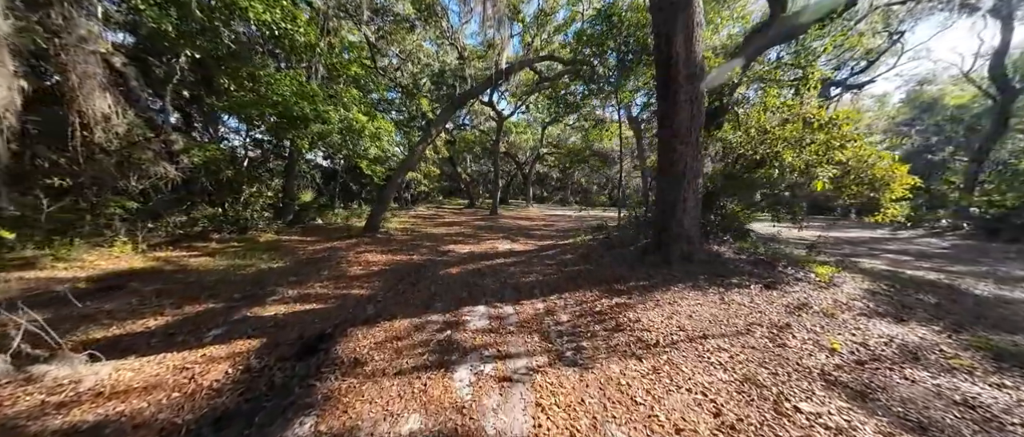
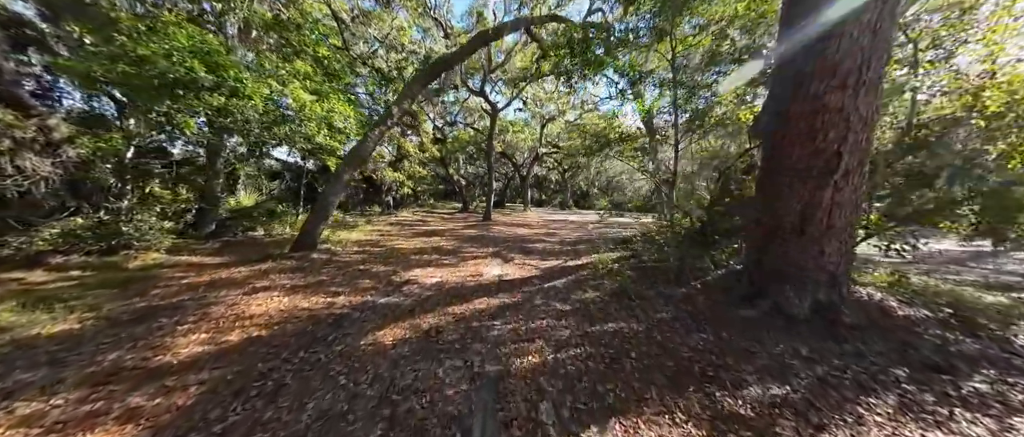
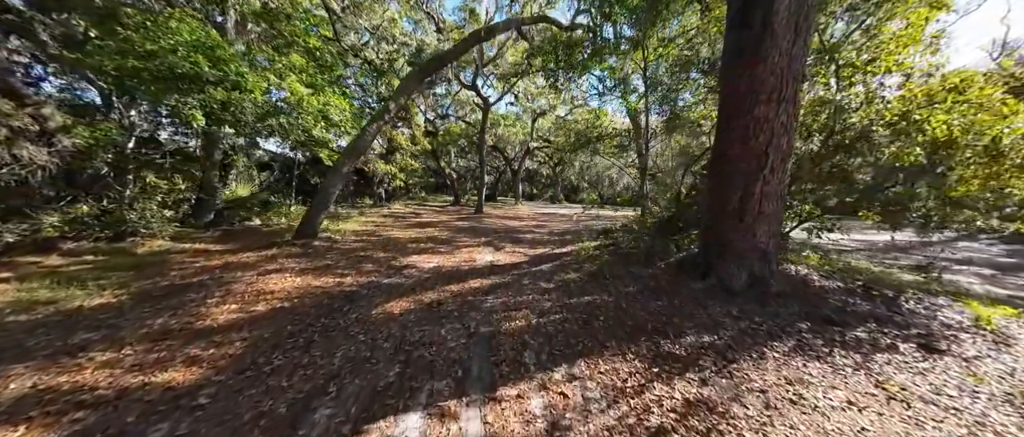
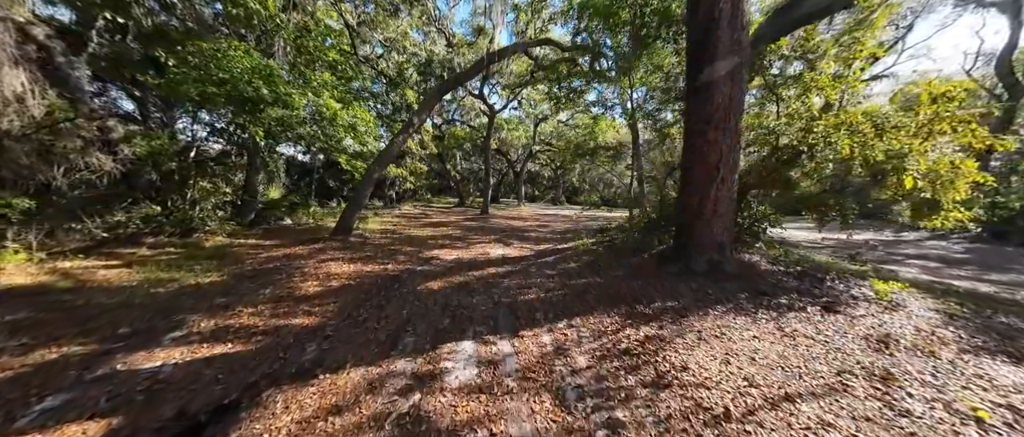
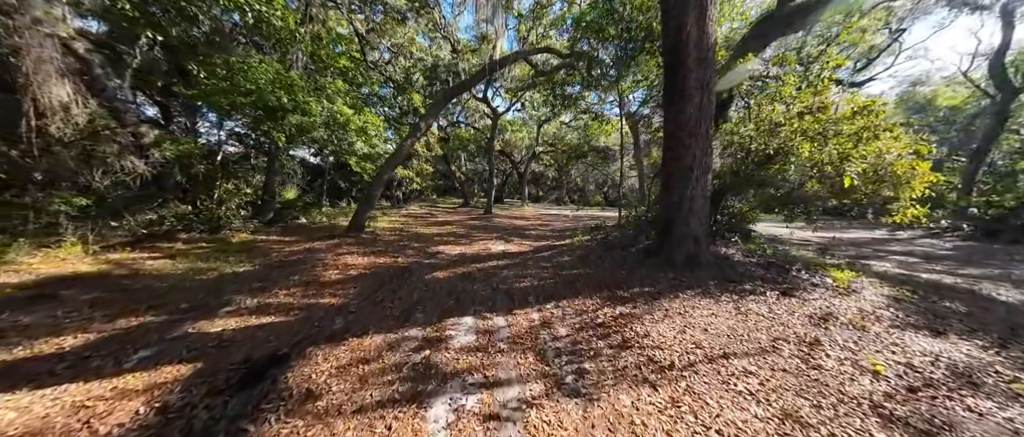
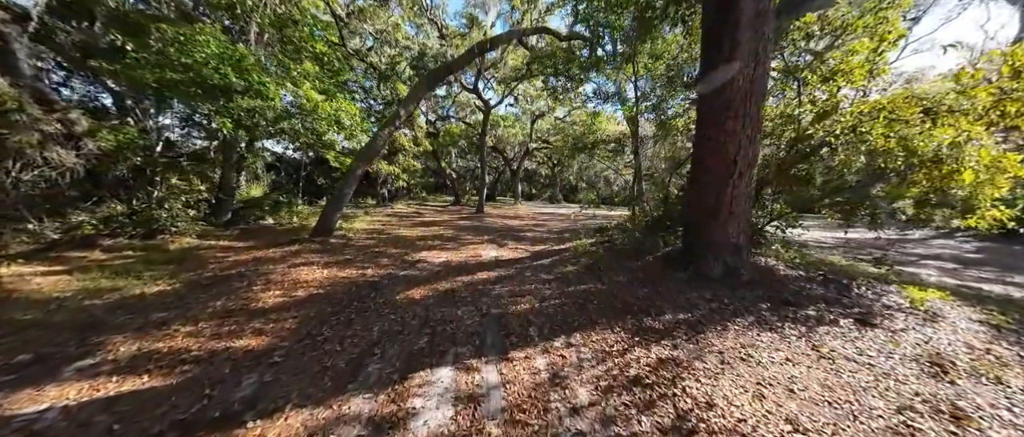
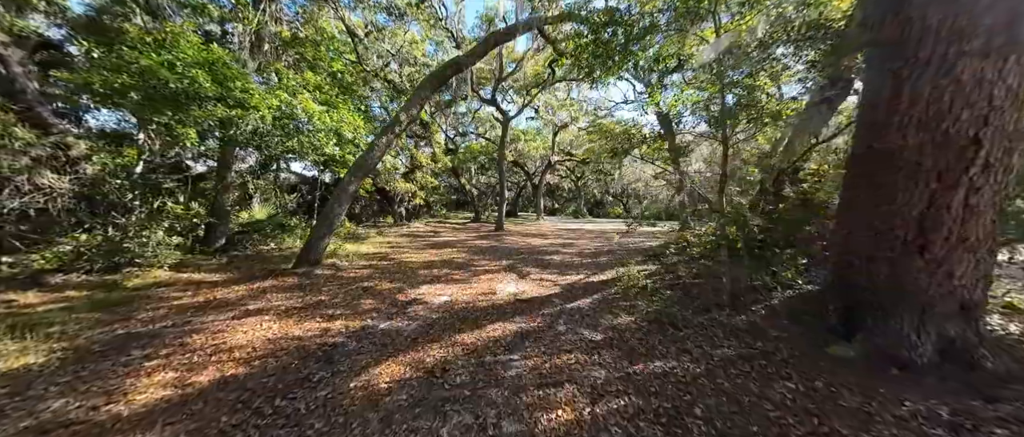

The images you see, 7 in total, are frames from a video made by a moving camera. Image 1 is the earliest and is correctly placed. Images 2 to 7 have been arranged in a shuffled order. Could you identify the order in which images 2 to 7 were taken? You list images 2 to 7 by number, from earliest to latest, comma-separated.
5, 4, 6, 3, 2, 7
